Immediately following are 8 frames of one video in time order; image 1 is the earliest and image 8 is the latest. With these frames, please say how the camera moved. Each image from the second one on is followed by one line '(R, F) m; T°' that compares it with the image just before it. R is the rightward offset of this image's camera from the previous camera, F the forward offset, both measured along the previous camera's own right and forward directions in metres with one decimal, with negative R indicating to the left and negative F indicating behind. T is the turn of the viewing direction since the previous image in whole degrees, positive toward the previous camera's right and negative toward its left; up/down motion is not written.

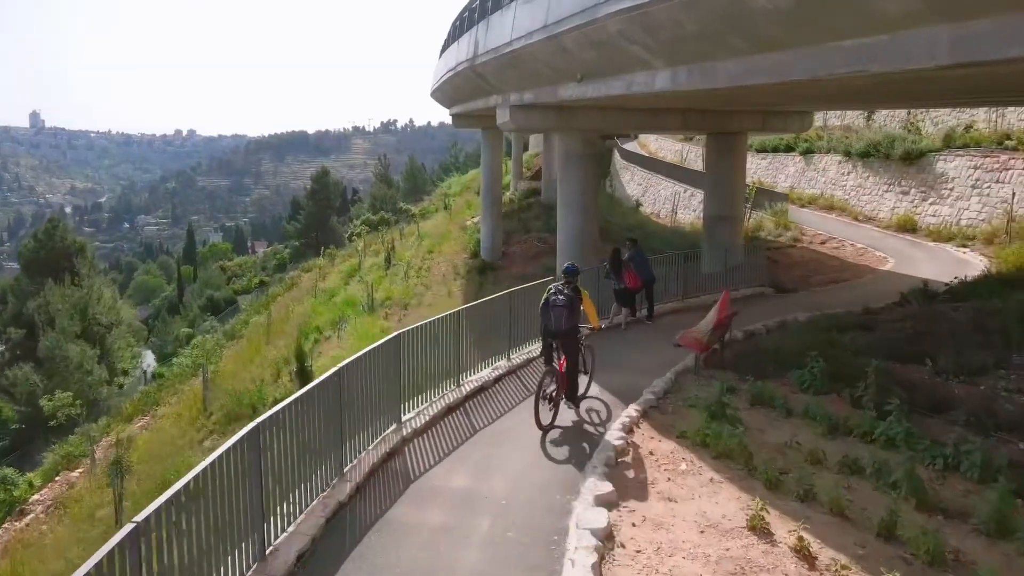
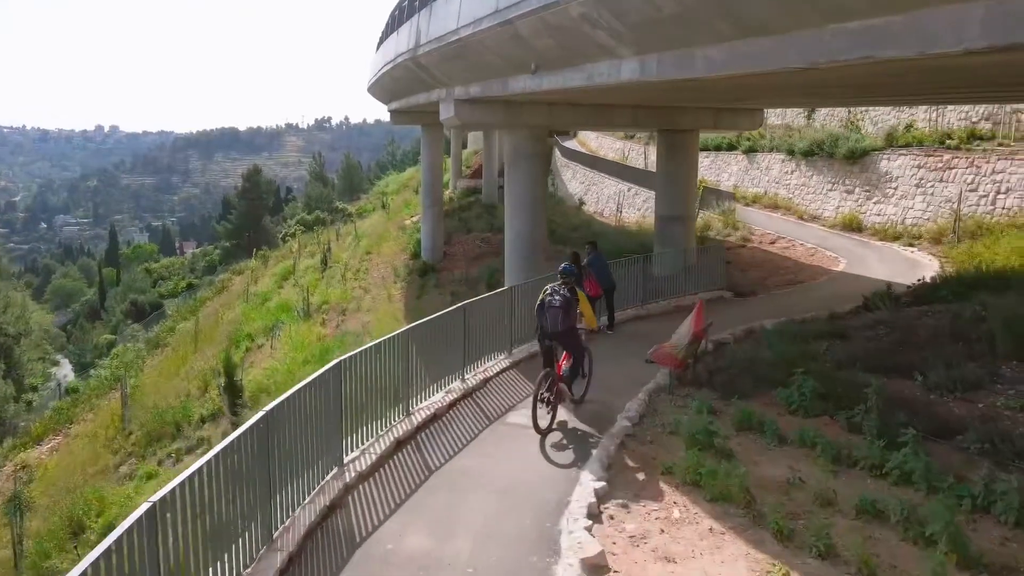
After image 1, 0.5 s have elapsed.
(-0.2, +1.1) m; +5°
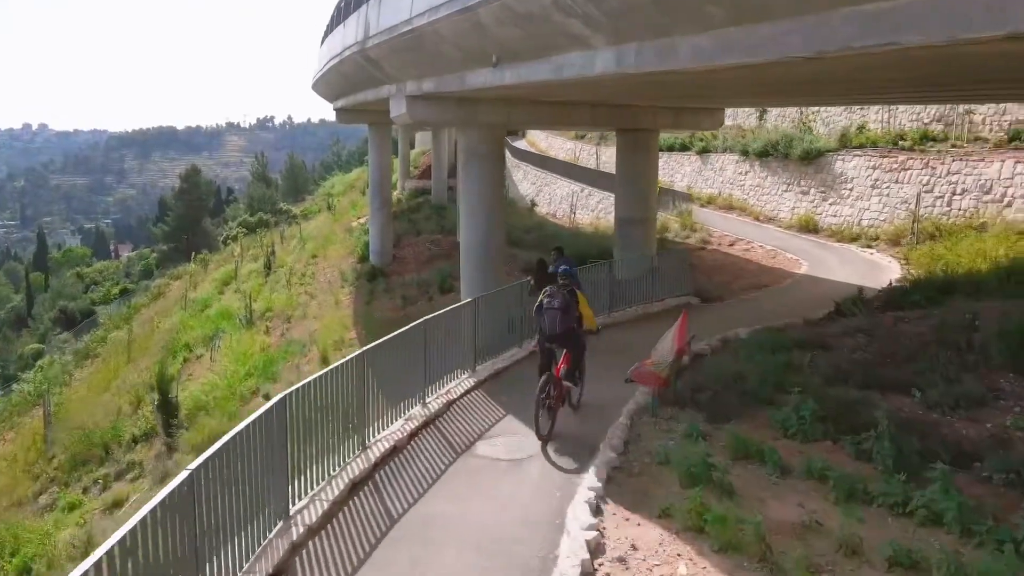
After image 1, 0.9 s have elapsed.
(-0.2, +0.9) m; +4°
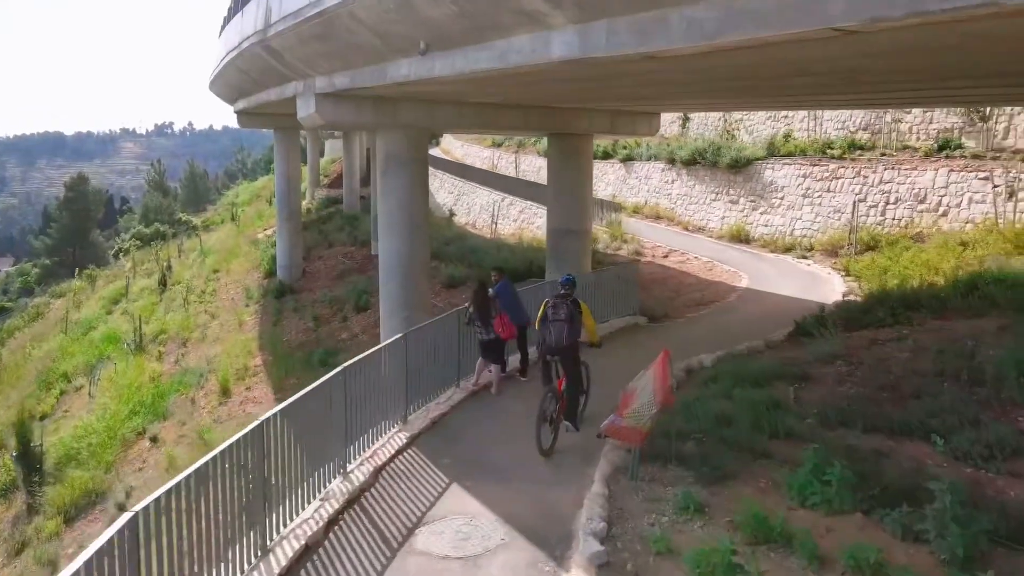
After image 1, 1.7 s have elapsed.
(-0.3, +1.7) m; +7°
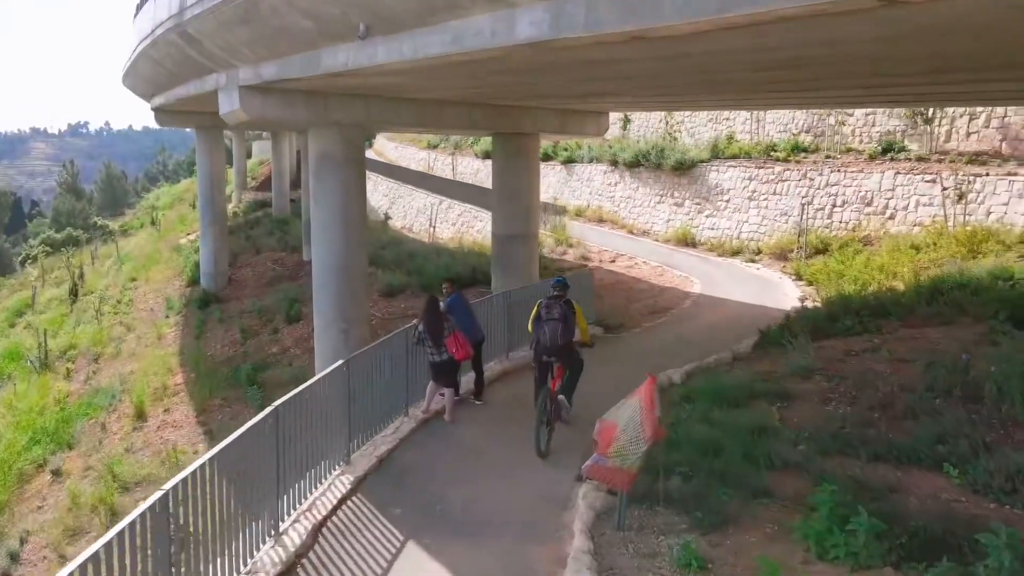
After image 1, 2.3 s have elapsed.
(-0.2, +1.0) m; +5°
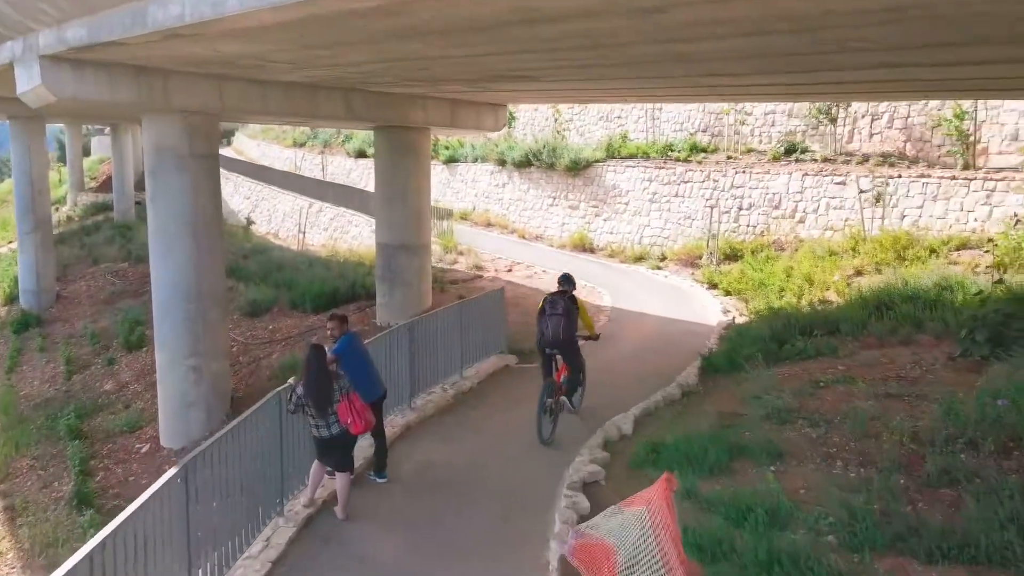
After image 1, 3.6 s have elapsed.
(-0.4, +2.3) m; +10°
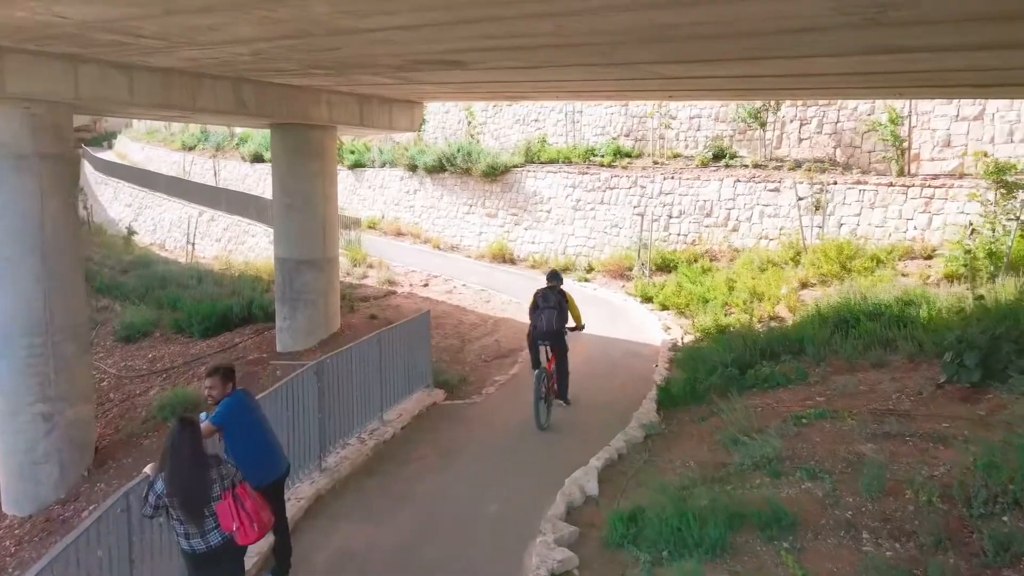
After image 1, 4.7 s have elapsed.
(-0.3, +1.6) m; +7°
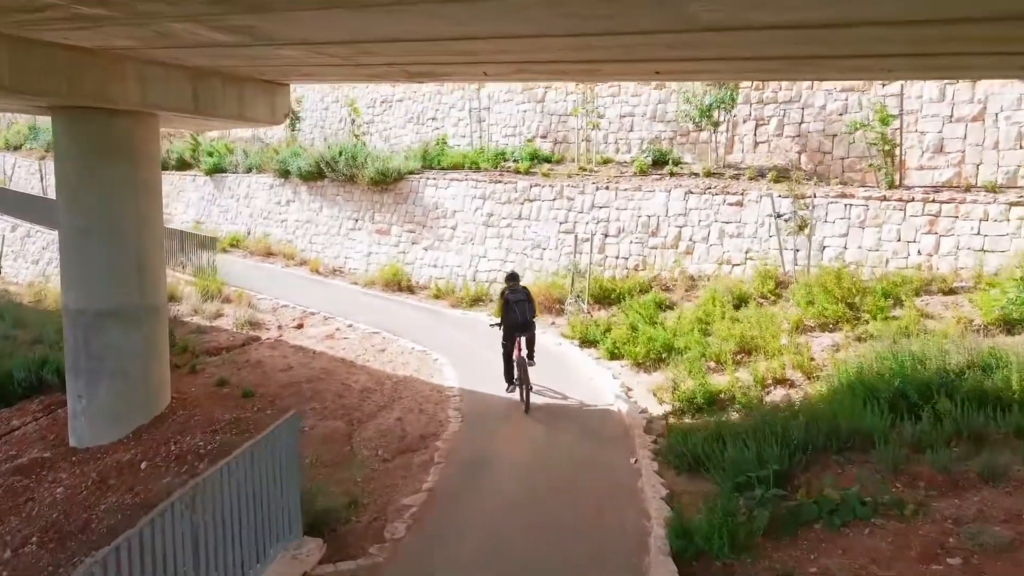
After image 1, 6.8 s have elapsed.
(-0.2, +3.7) m; +9°
